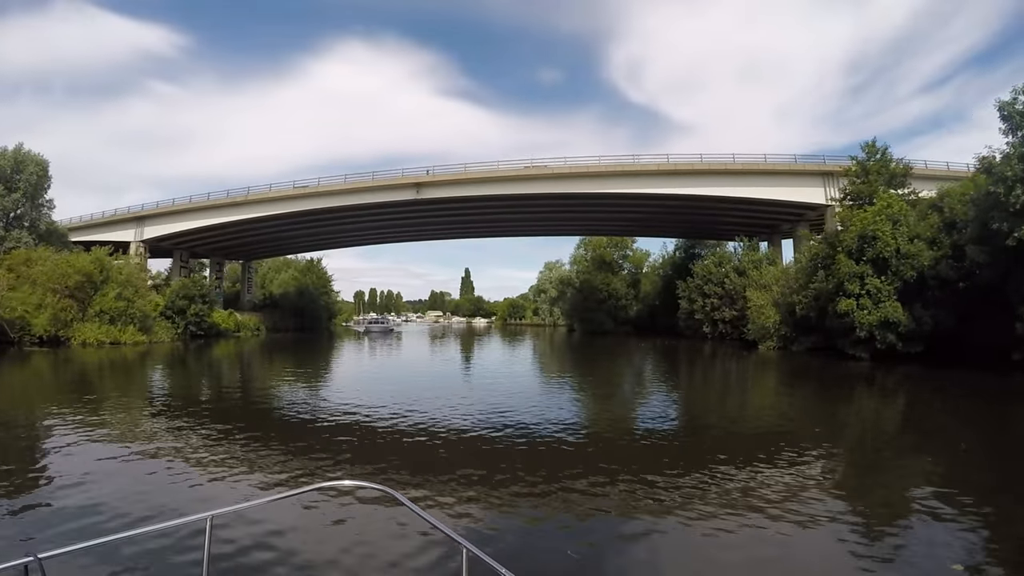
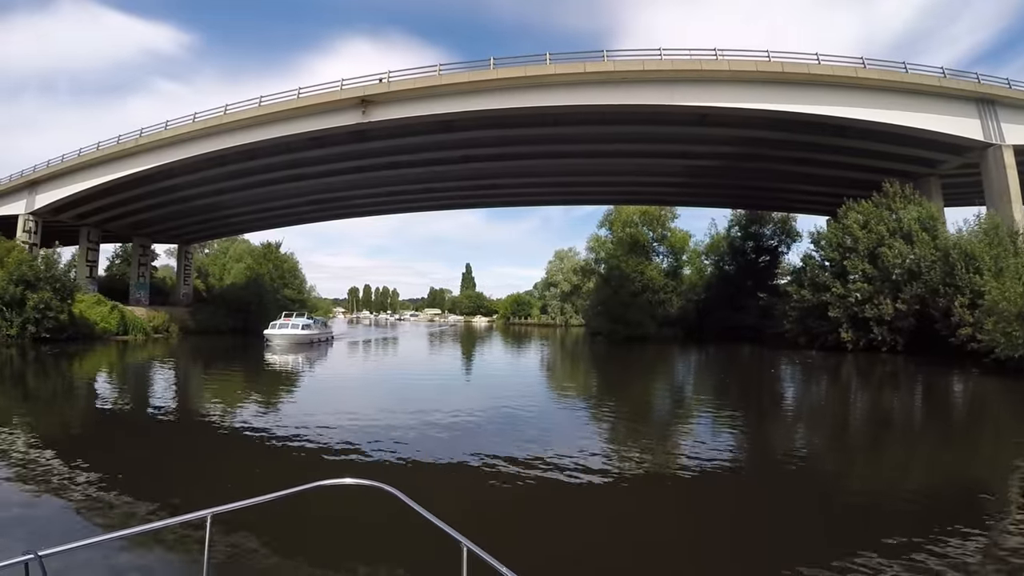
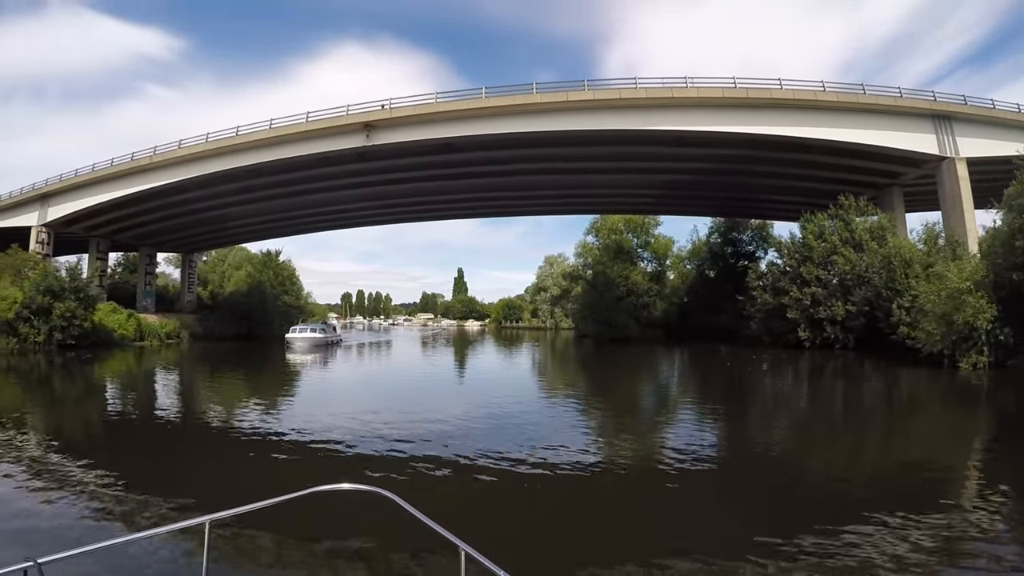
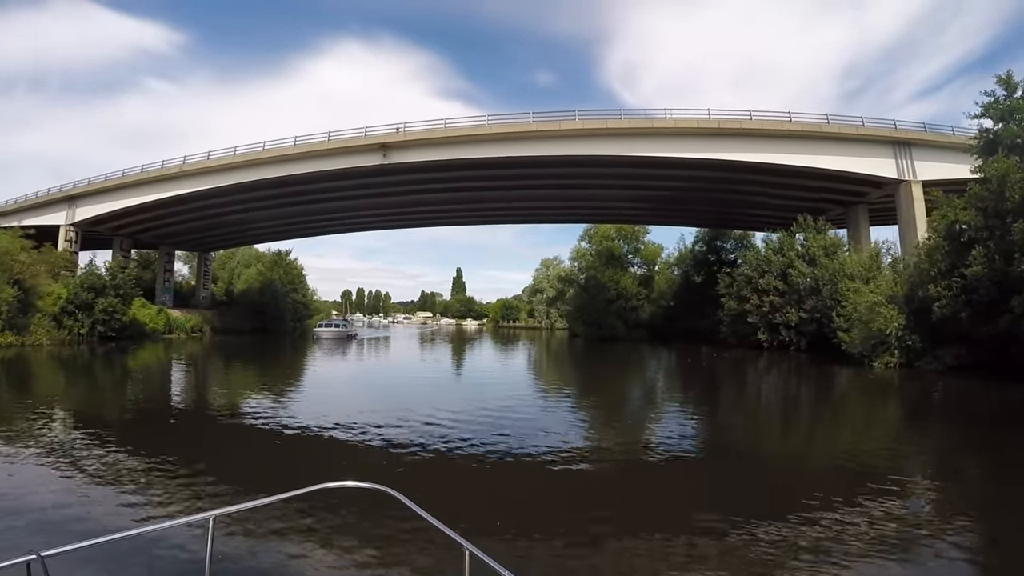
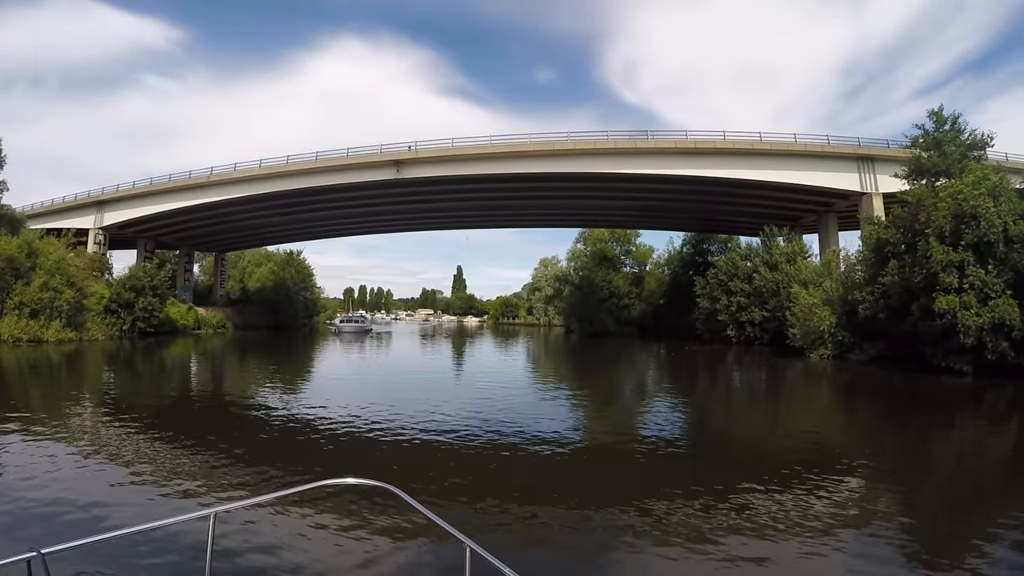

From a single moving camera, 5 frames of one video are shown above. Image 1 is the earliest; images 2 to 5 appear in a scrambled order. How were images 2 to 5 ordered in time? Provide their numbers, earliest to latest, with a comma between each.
5, 4, 3, 2
